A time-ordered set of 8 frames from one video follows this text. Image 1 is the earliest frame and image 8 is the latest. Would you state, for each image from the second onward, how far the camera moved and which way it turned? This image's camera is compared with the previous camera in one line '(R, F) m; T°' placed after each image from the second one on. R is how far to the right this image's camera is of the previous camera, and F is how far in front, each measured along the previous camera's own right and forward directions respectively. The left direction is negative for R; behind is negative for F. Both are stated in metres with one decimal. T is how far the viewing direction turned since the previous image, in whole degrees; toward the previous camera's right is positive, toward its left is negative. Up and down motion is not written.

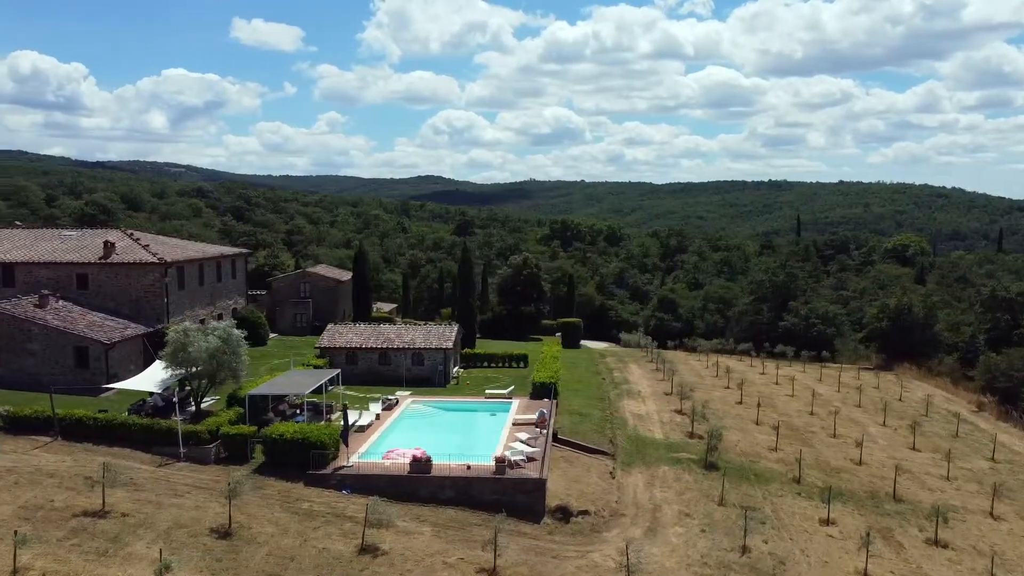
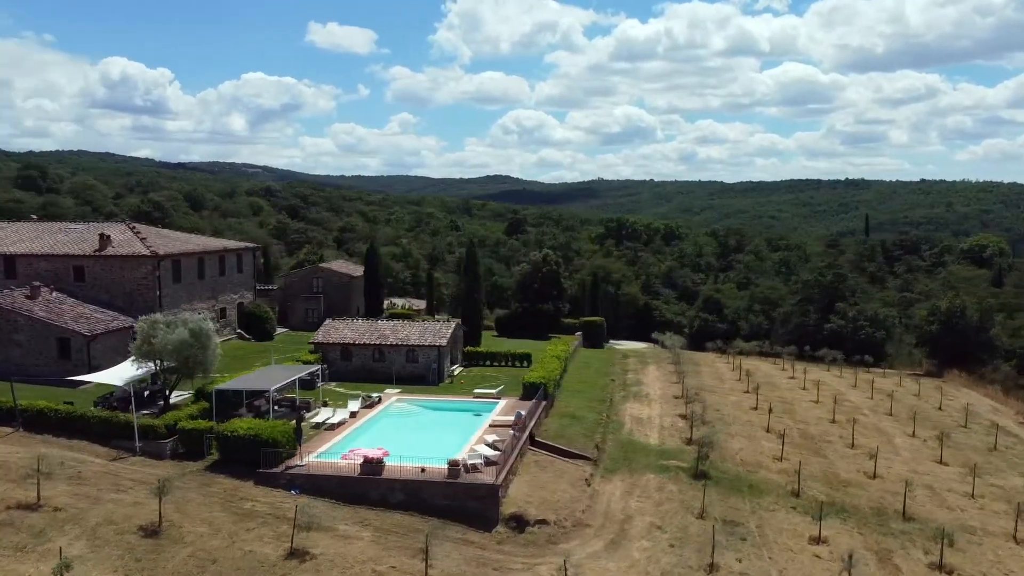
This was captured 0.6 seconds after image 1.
(+3.0, +1.4) m; -5°
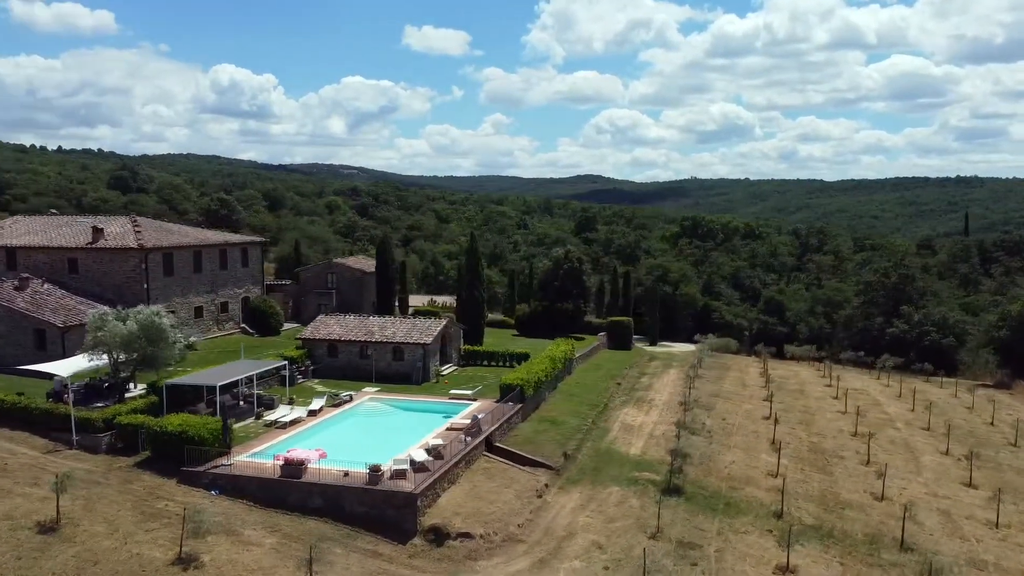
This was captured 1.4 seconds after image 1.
(+4.1, +1.9) m; -6°
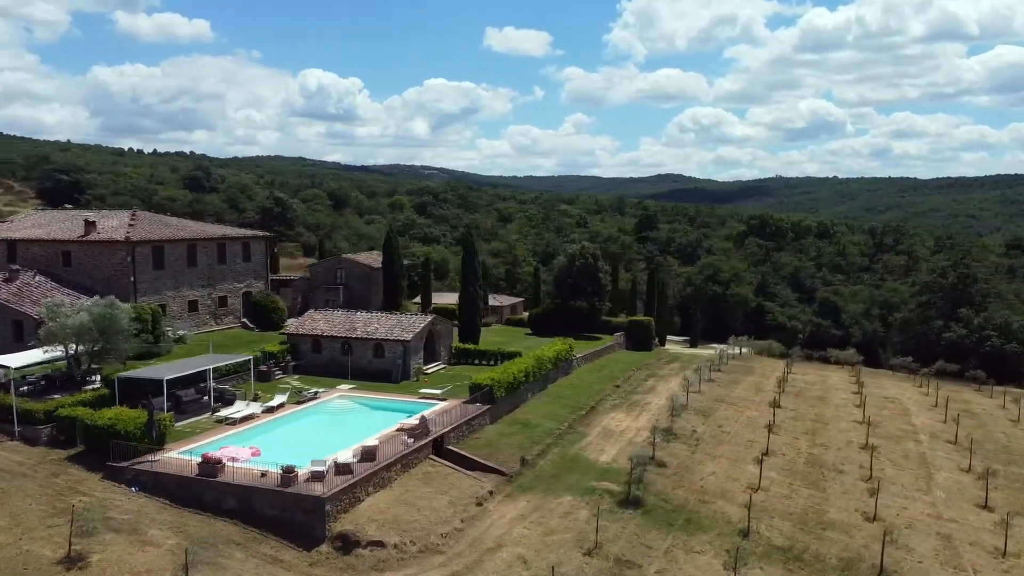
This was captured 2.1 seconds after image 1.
(+3.7, +1.6) m; -6°
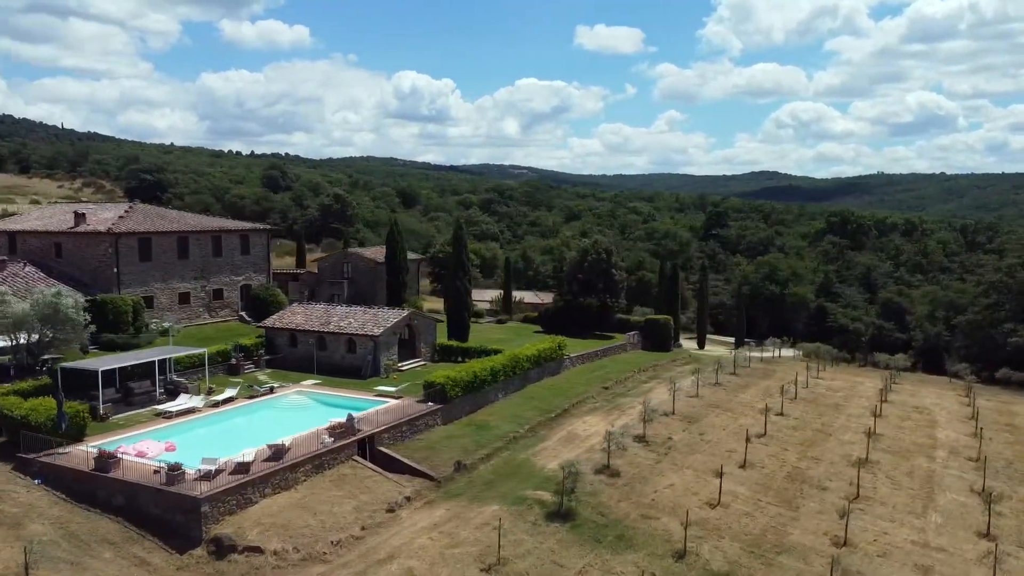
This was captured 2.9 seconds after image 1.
(+4.3, +1.9) m; -6°
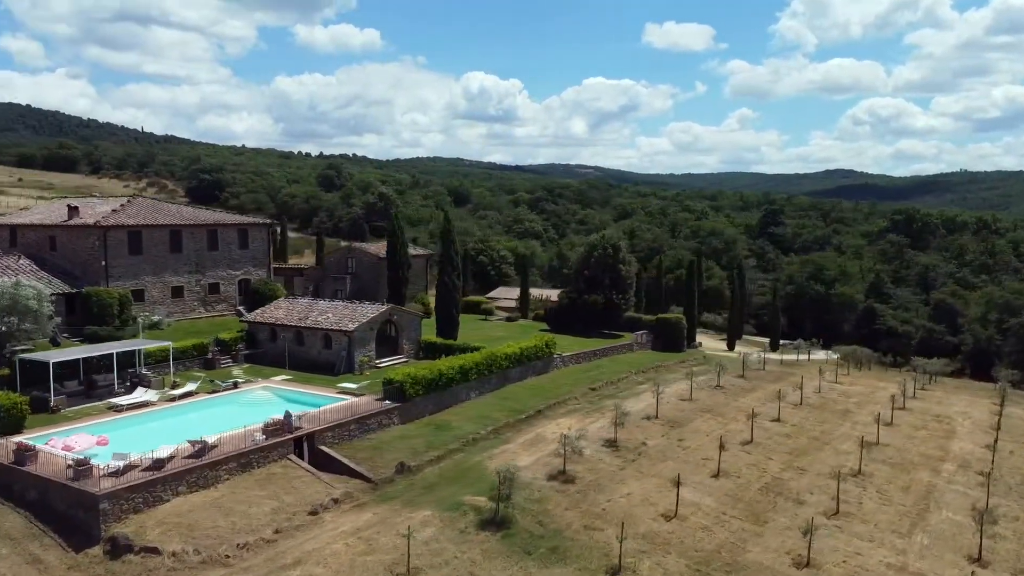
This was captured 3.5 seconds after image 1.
(+3.2, +1.4) m; -5°
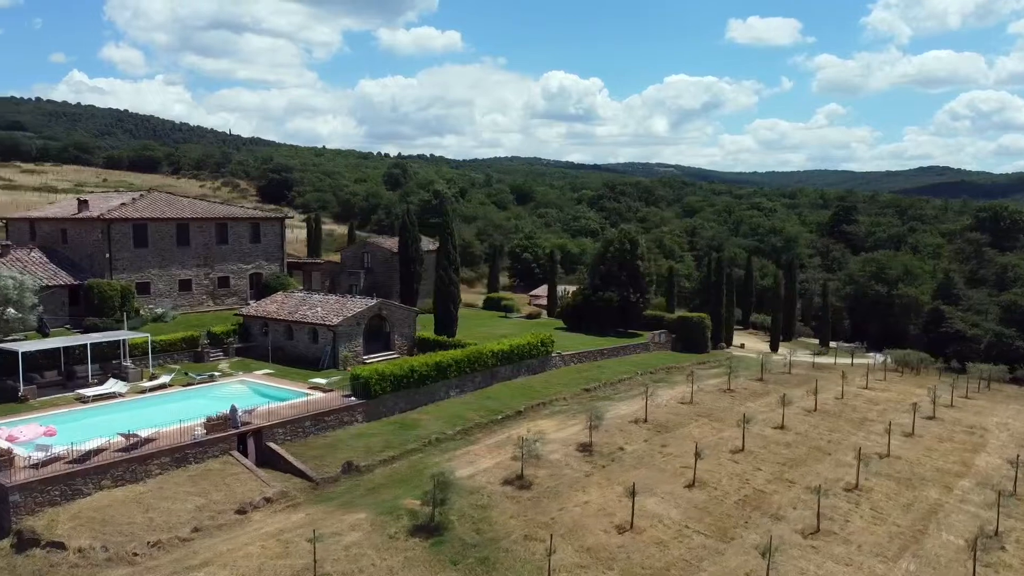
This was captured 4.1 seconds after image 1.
(+3.2, +1.4) m; -6°
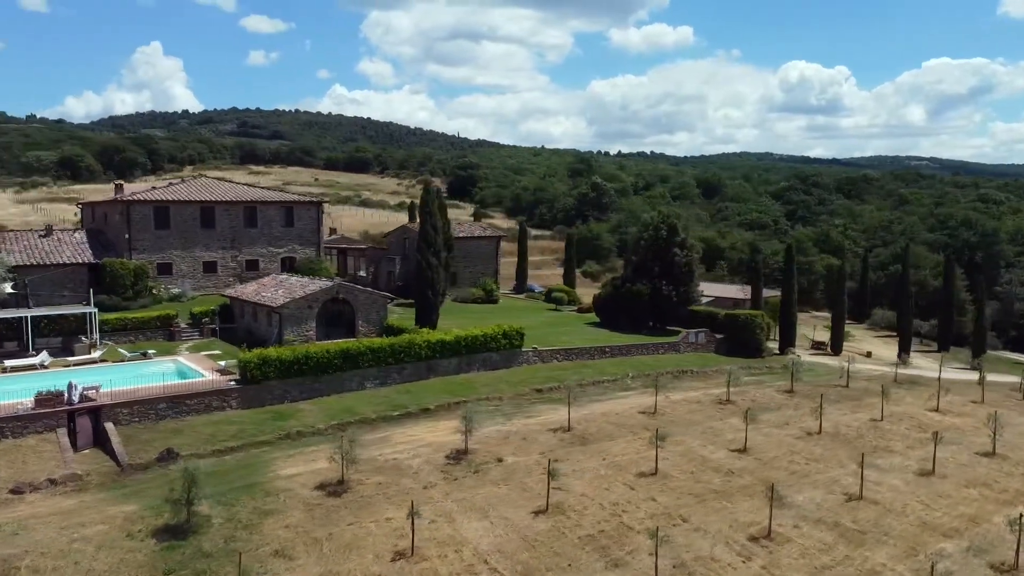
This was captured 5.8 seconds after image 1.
(+8.8, +4.5) m; -16°
